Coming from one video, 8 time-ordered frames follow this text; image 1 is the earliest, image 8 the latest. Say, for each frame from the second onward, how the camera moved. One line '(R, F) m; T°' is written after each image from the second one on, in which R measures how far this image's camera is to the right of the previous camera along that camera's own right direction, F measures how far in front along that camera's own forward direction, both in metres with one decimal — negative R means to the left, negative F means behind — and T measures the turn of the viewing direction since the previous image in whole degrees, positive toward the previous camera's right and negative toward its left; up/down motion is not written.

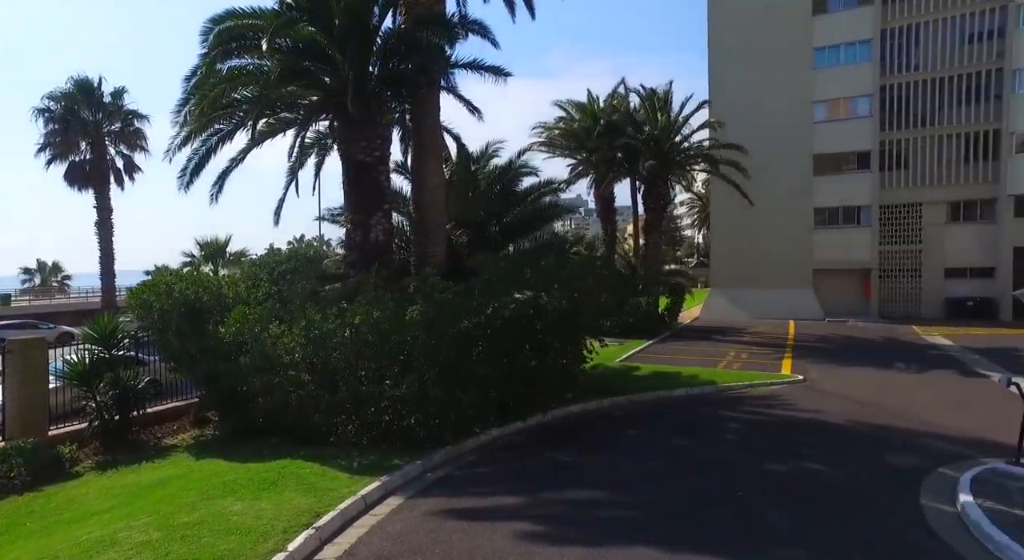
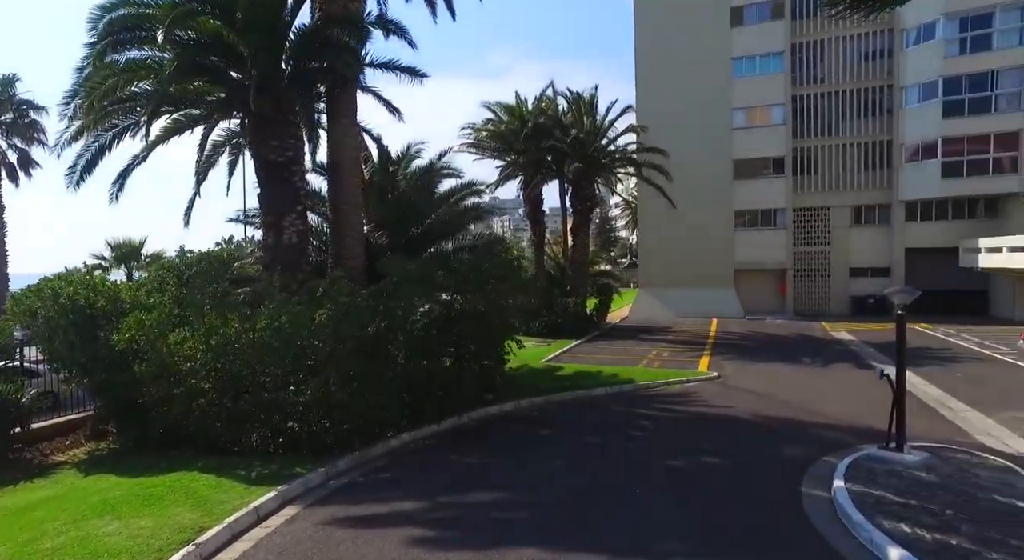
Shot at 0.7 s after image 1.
(+0.4, -0.1) m; +6°
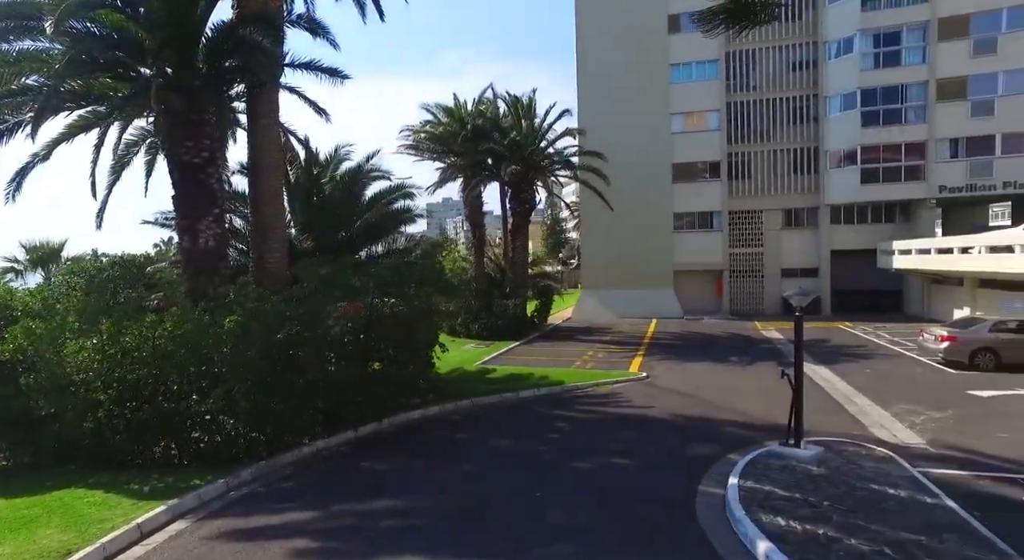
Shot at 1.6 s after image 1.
(+0.6, -0.1) m; +4°
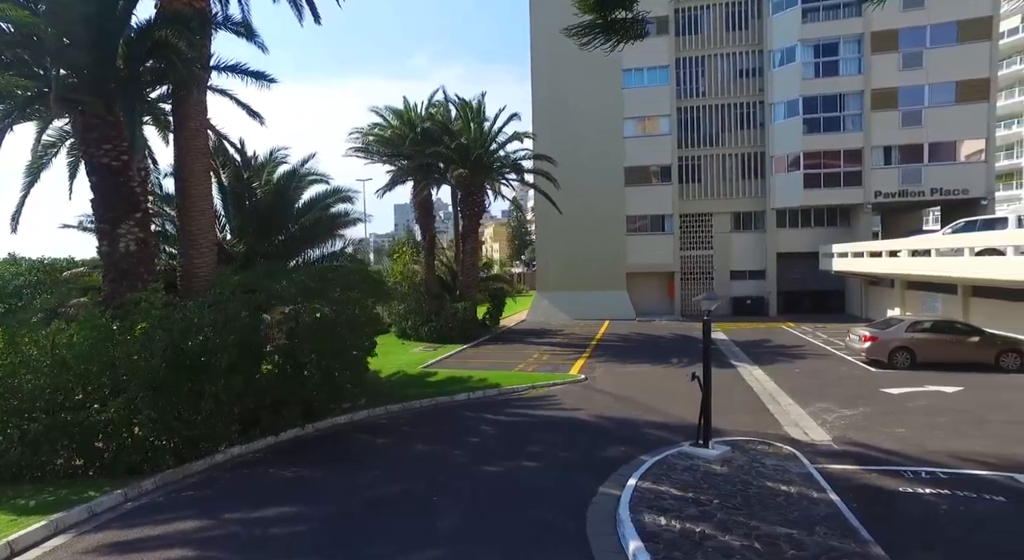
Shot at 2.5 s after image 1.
(+0.8, -0.1) m; +3°
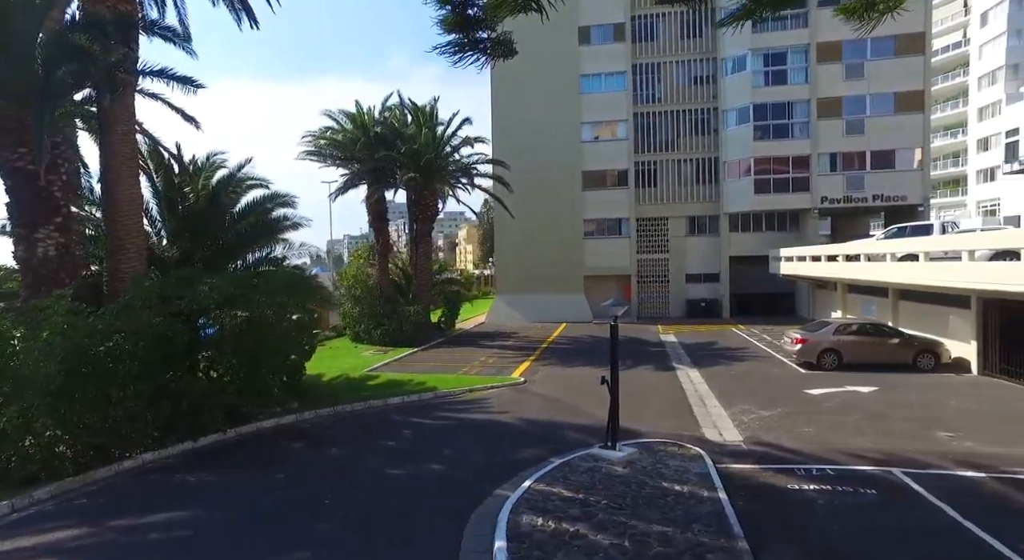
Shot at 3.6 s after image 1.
(+1.0, -0.2) m; +2°
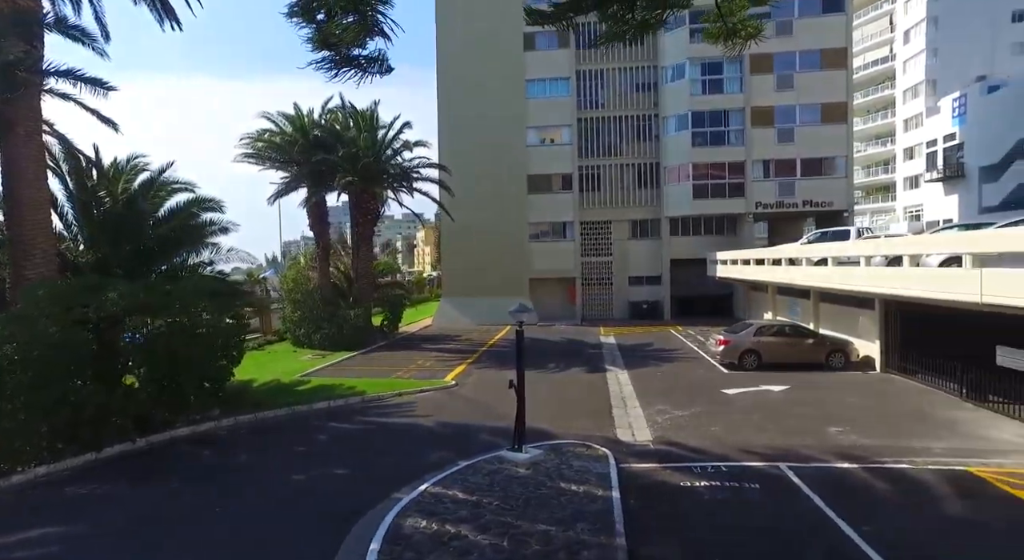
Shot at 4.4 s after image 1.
(+0.8, -0.2) m; +4°
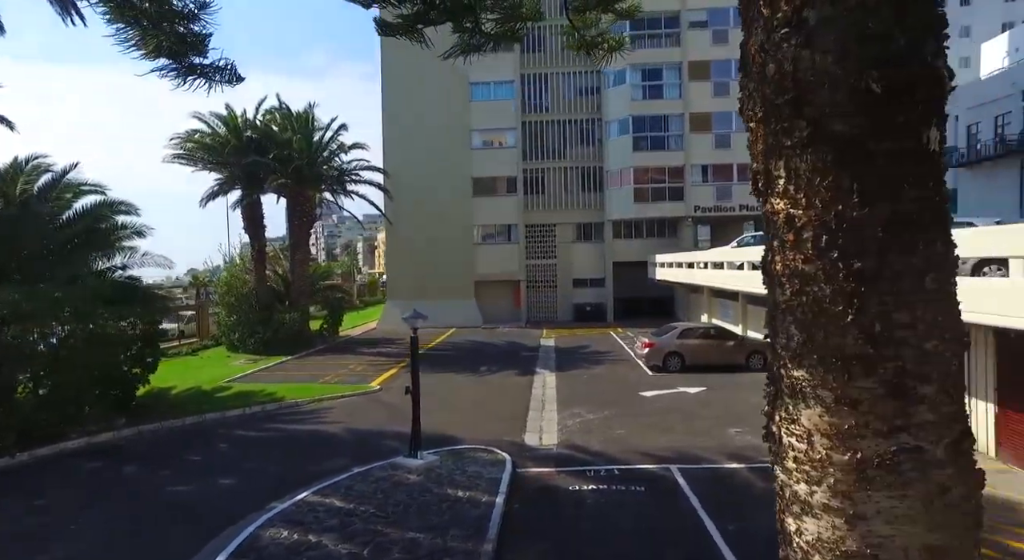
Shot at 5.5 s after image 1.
(+1.1, -0.1) m; +3°
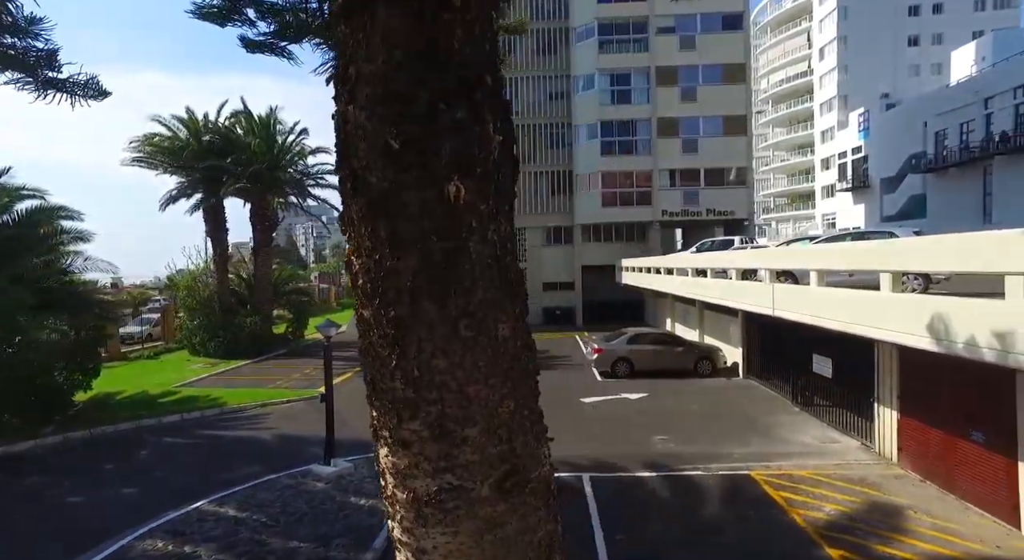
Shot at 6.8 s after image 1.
(+1.3, -0.1) m; +1°
